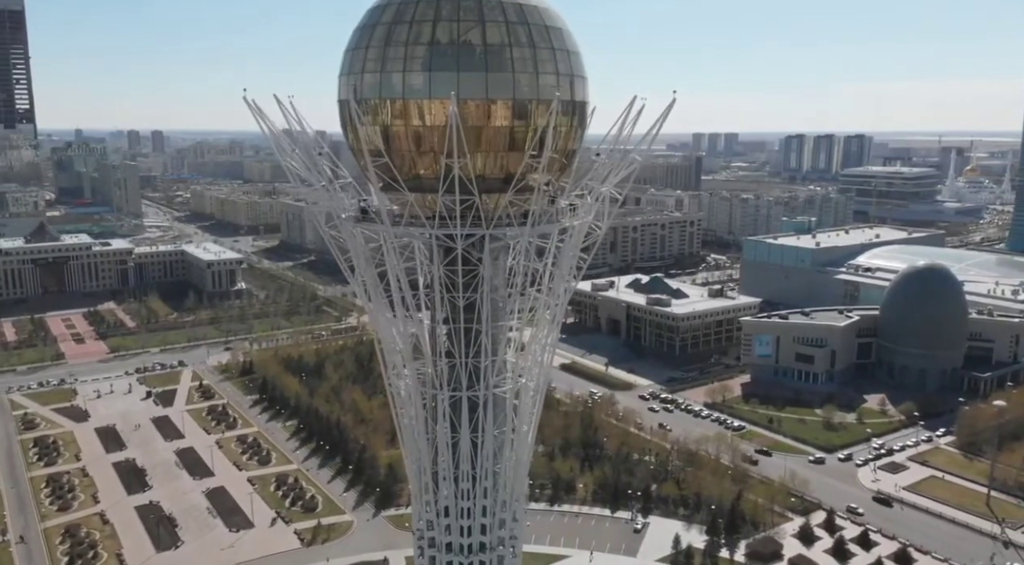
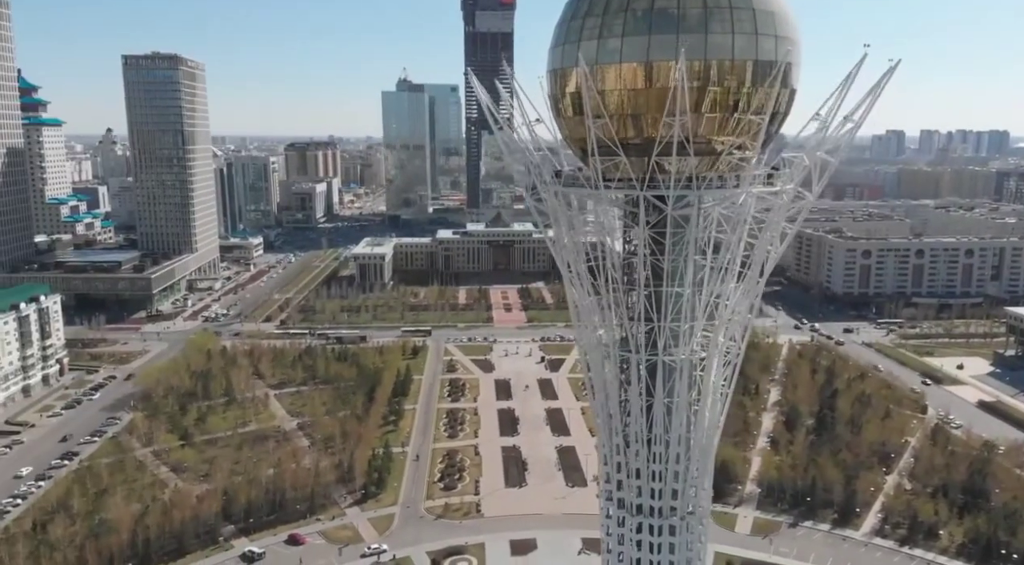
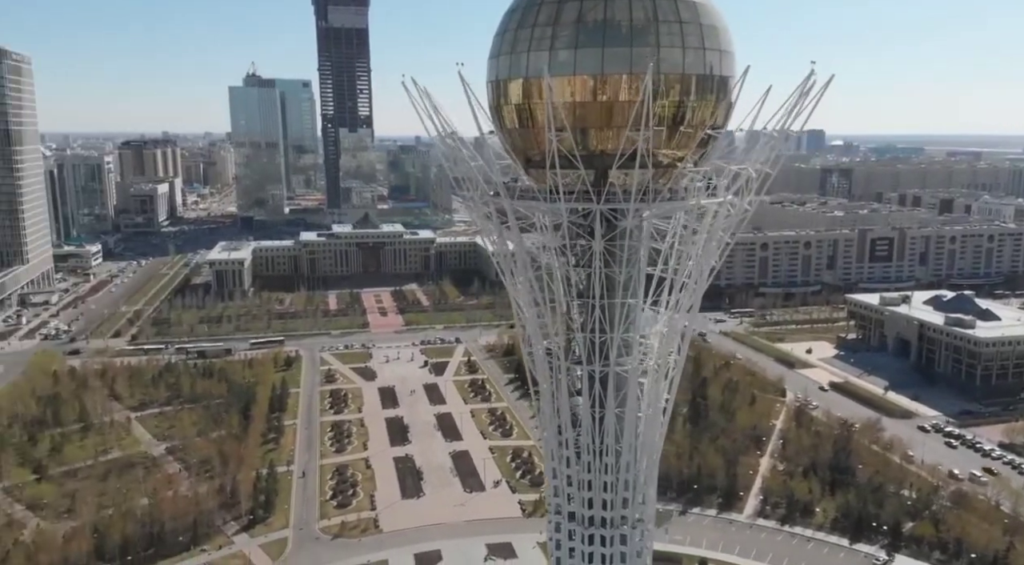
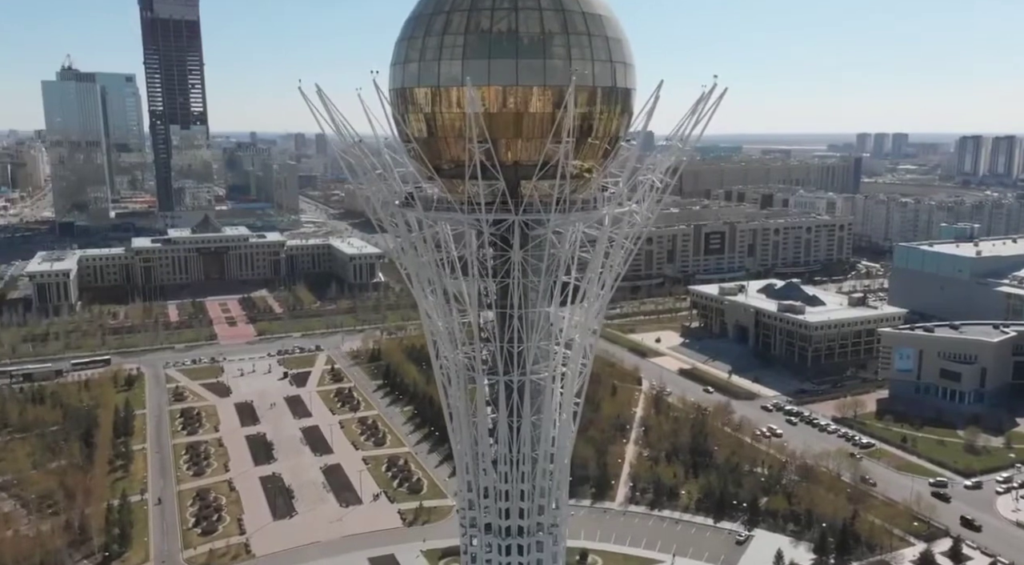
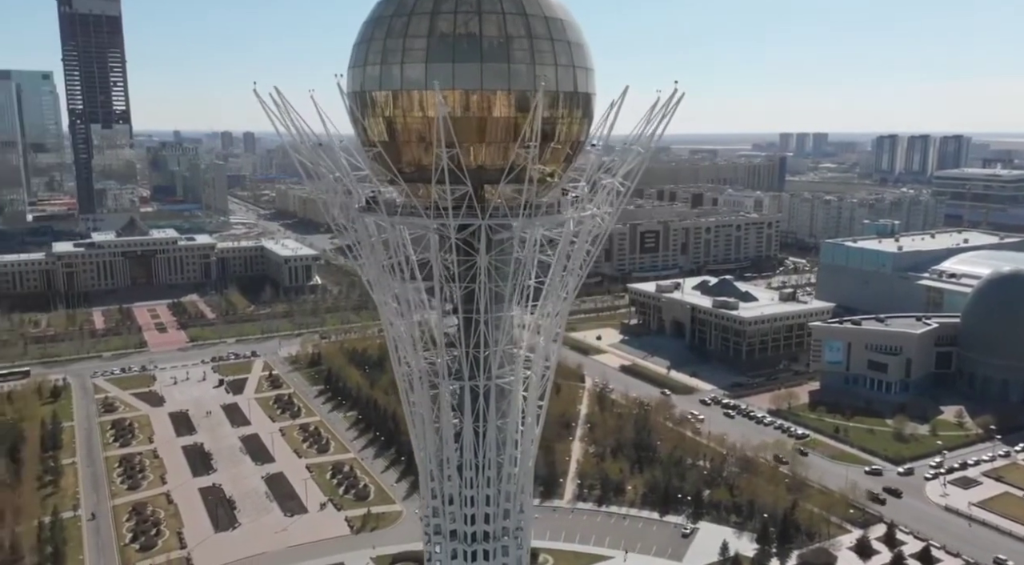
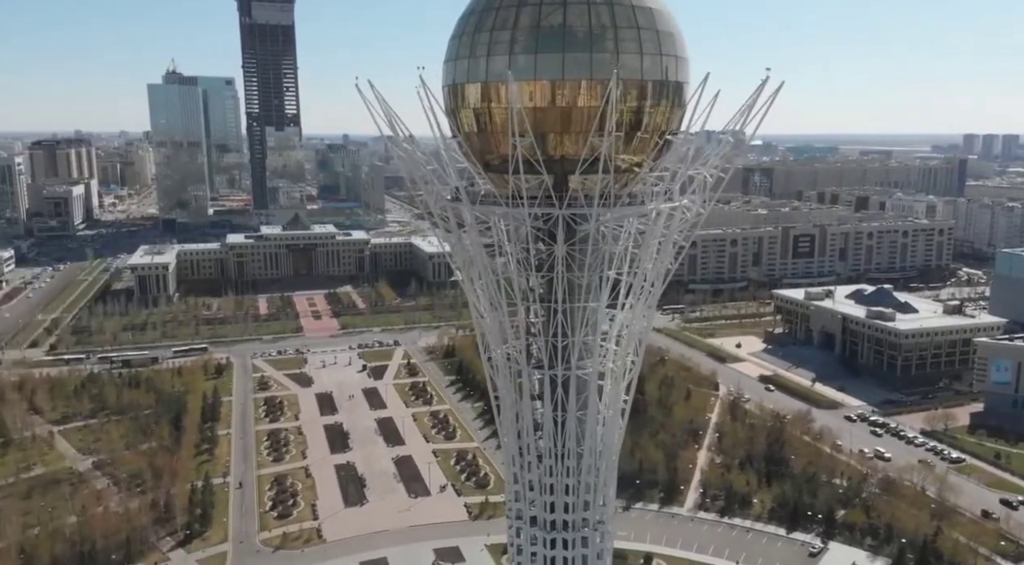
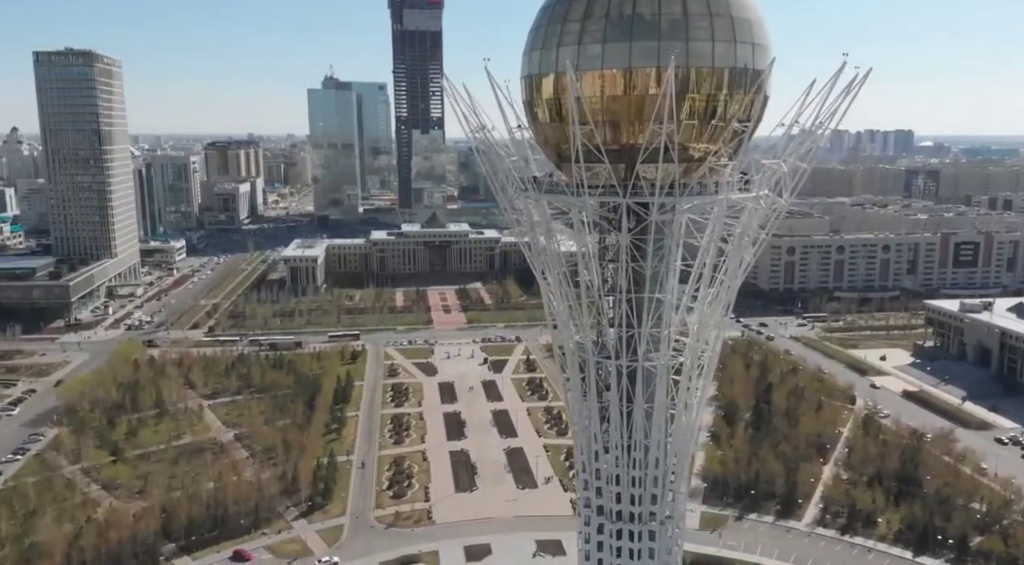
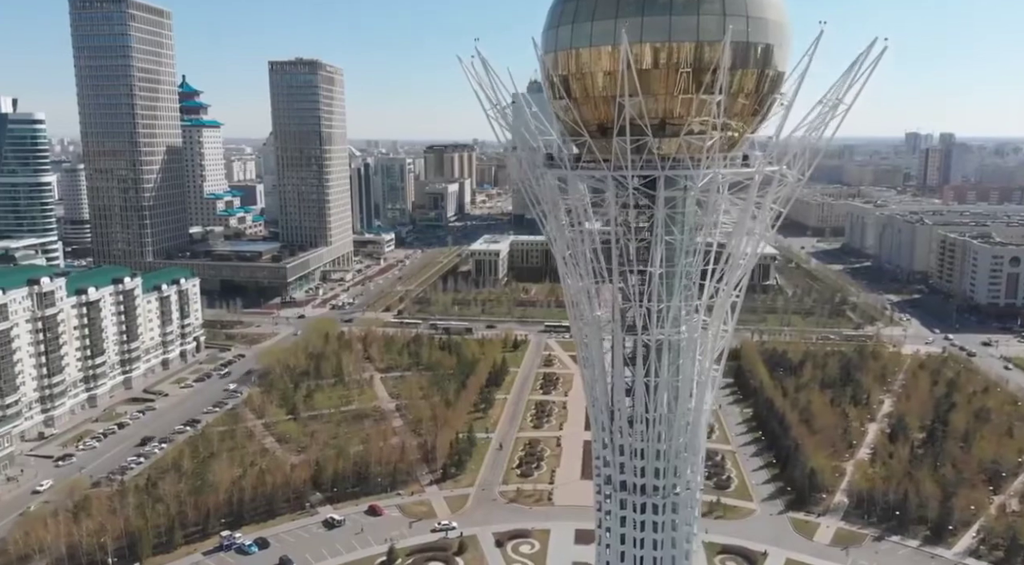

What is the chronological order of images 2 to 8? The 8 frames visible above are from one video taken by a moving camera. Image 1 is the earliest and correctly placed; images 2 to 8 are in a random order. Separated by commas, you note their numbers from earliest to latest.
5, 4, 6, 3, 7, 2, 8
